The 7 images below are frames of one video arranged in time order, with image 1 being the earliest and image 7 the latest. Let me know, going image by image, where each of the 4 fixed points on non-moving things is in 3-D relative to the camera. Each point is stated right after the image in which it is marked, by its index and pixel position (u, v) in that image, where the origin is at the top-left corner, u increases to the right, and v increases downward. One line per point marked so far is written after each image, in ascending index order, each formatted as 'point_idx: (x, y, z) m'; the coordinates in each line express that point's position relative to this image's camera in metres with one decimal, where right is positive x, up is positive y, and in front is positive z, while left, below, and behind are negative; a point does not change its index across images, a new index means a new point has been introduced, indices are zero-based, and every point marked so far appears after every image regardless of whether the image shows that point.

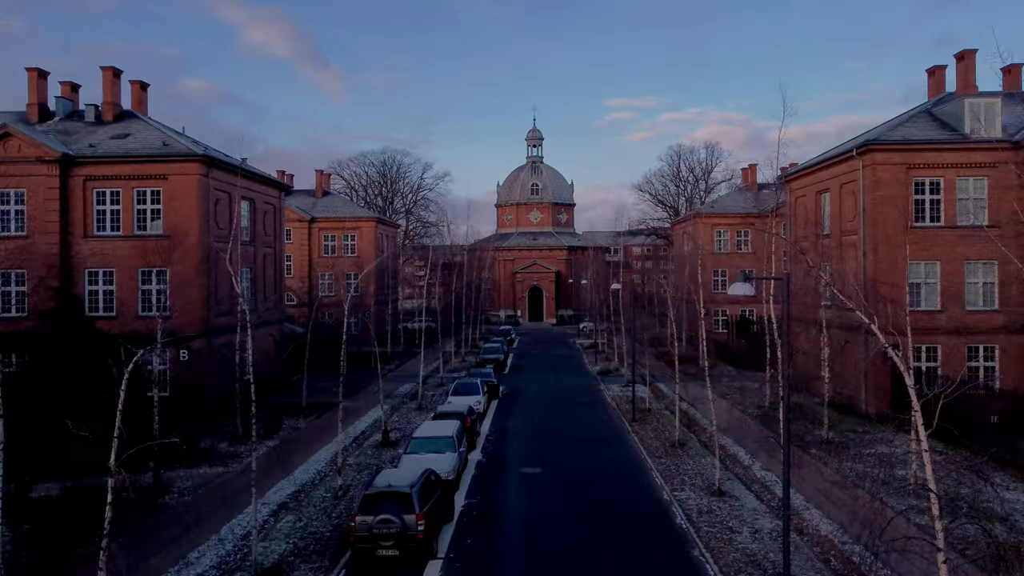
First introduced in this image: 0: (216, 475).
0: (-7.5, -4.7, +17.3) m
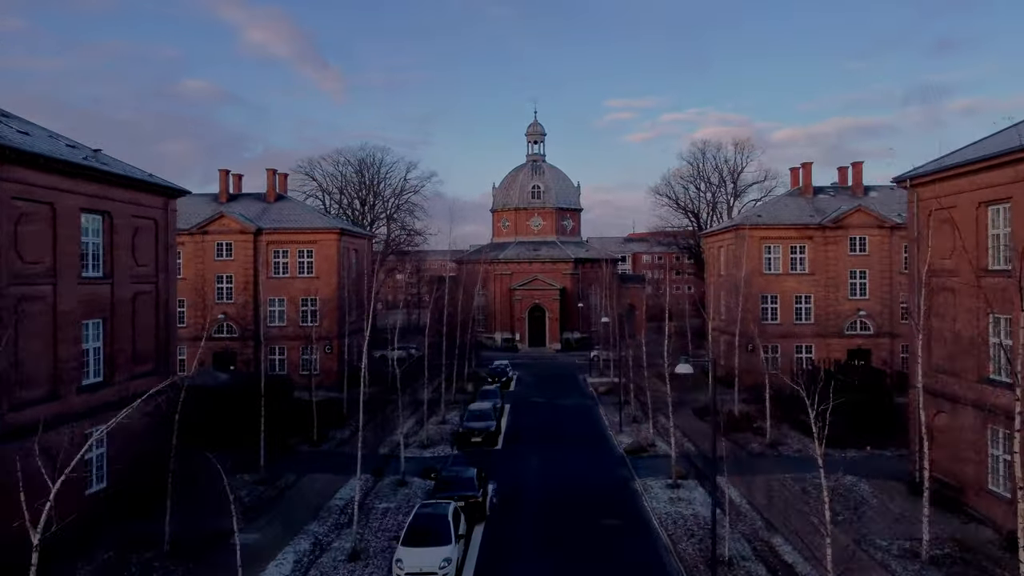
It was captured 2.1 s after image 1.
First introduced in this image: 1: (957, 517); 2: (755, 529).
0: (-7.6, -6.3, +7.5) m
1: (+11.2, -5.8, +17.4) m
2: (+6.1, -6.0, +17.0) m
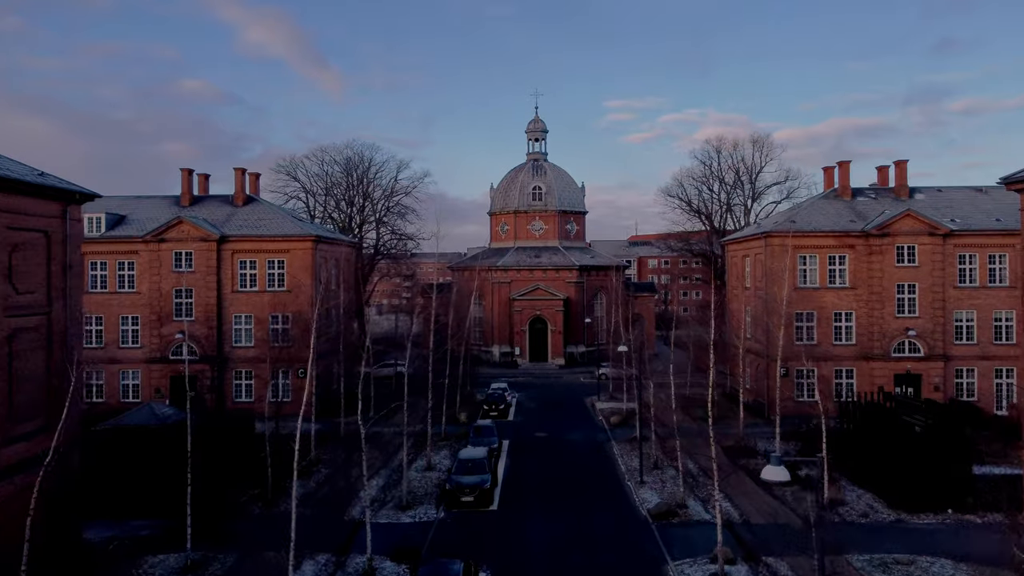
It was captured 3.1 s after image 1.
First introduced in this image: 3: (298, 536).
0: (-7.7, -7.1, +2.7) m
1: (+11.2, -6.6, +12.7) m
2: (+6.0, -6.8, +12.3) m
3: (-5.7, -6.8, +18.4) m
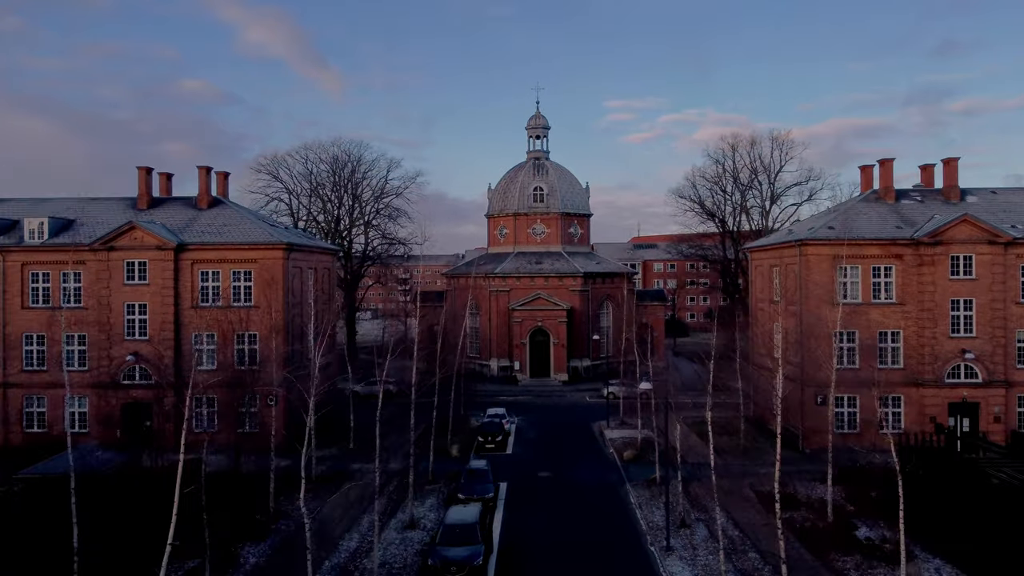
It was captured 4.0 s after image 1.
0: (-7.7, -7.7, -1.5) m
1: (+11.2, -7.2, +8.5) m
2: (+6.0, -7.4, +8.1) m
3: (-5.8, -7.4, +14.2) m
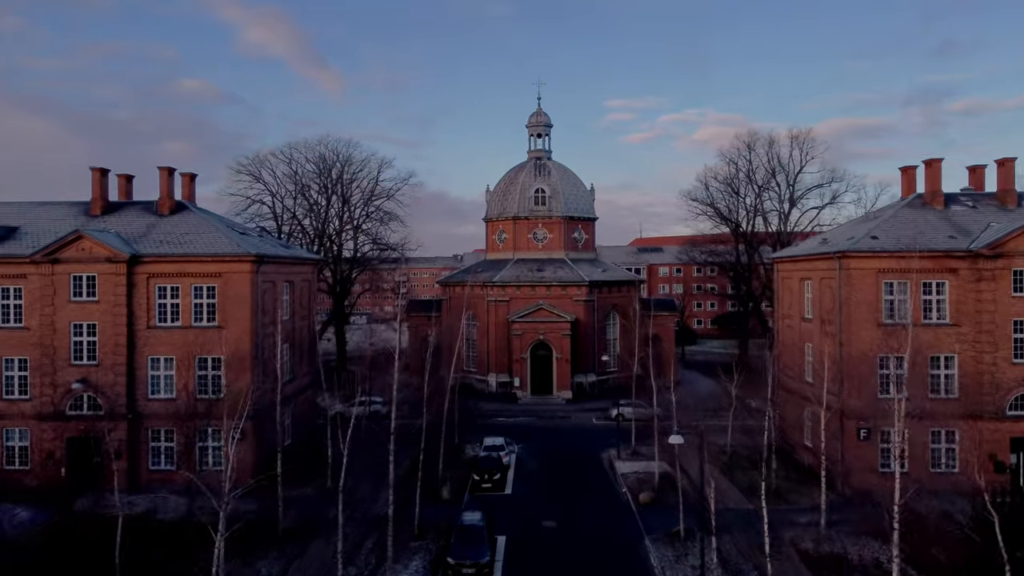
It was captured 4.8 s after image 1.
0: (-7.7, -8.4, -5.2) m
1: (+11.2, -7.9, +4.8) m
2: (+6.0, -8.1, +4.4) m
3: (-5.8, -8.1, +10.6) m
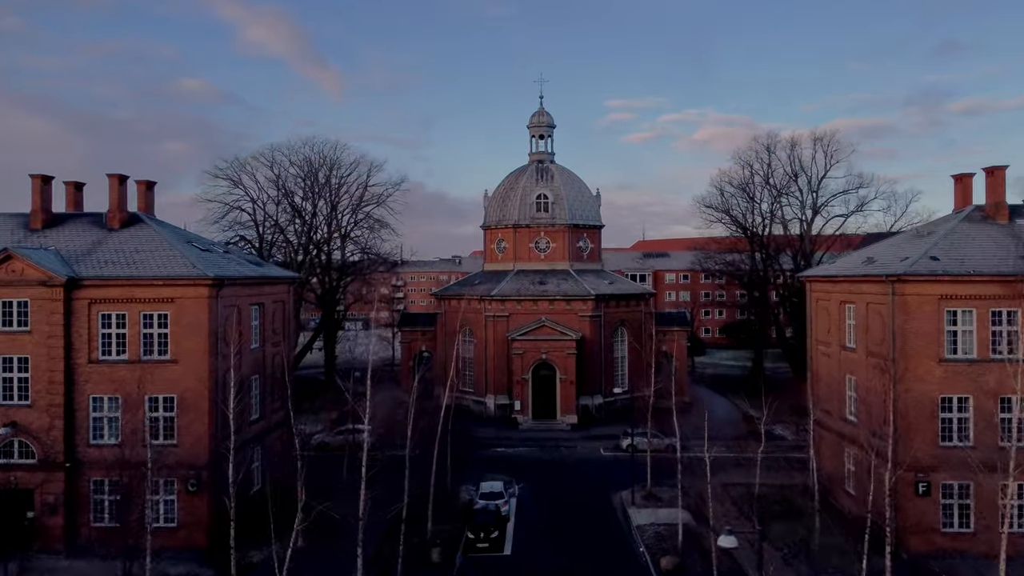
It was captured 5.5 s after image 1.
0: (-7.7, -9.4, -8.9) m
1: (+11.2, -8.9, +1.1) m
2: (+6.0, -9.1, +0.7) m
3: (-5.8, -9.1, +6.9) m
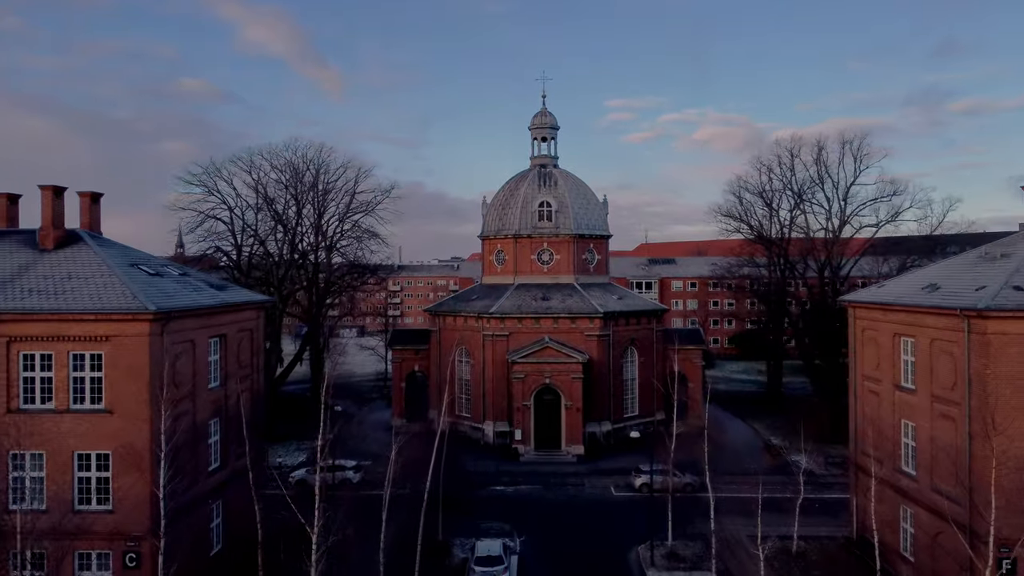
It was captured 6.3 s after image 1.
0: (-7.7, -10.4, -12.6) m
1: (+11.2, -9.9, -2.6) m
2: (+6.0, -10.1, -3.0) m
3: (-5.8, -10.1, +3.1) m
